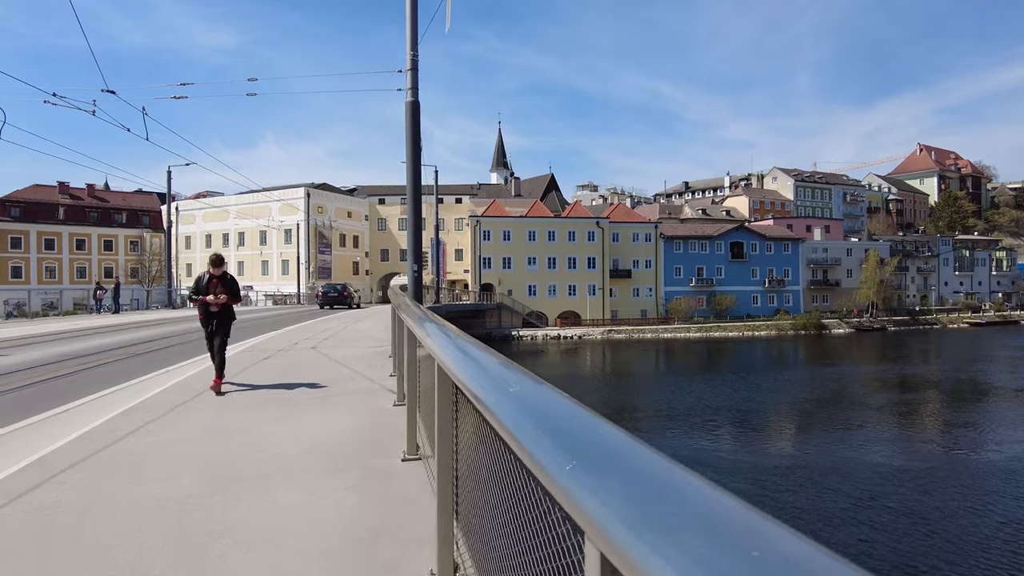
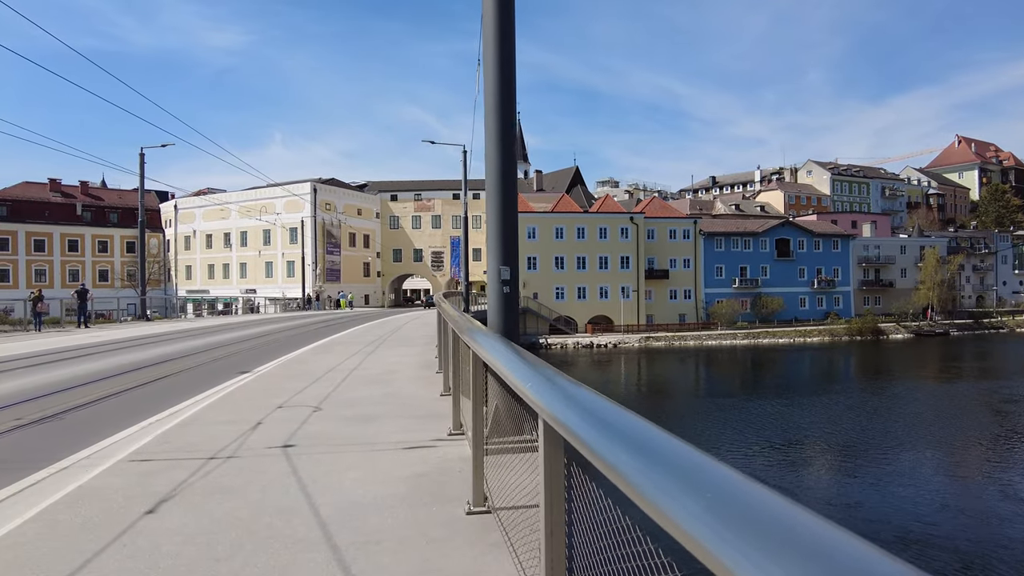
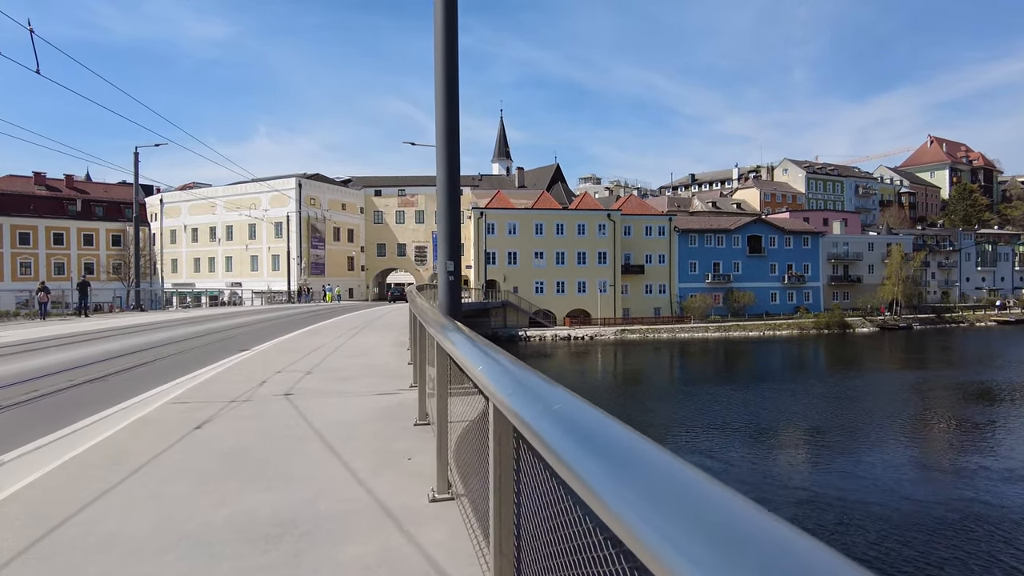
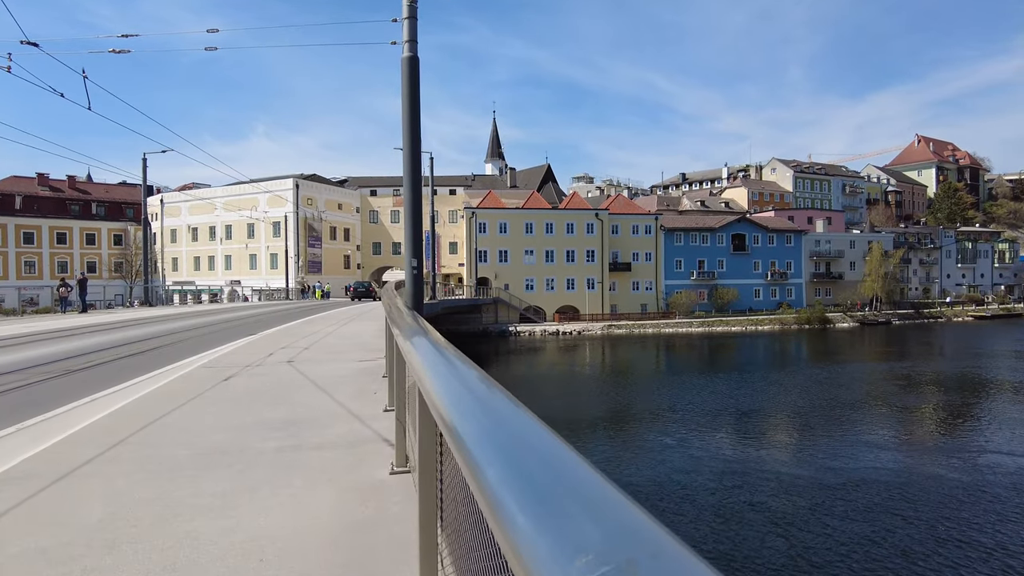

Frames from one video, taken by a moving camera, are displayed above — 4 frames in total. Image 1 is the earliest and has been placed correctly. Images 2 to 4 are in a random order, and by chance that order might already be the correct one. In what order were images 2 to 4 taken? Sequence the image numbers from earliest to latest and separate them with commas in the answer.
4, 3, 2
